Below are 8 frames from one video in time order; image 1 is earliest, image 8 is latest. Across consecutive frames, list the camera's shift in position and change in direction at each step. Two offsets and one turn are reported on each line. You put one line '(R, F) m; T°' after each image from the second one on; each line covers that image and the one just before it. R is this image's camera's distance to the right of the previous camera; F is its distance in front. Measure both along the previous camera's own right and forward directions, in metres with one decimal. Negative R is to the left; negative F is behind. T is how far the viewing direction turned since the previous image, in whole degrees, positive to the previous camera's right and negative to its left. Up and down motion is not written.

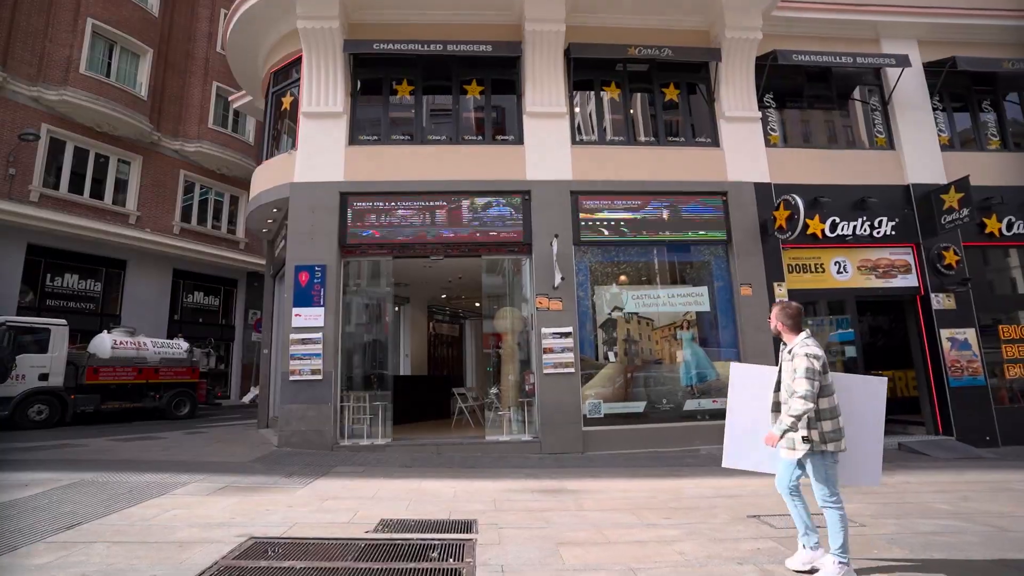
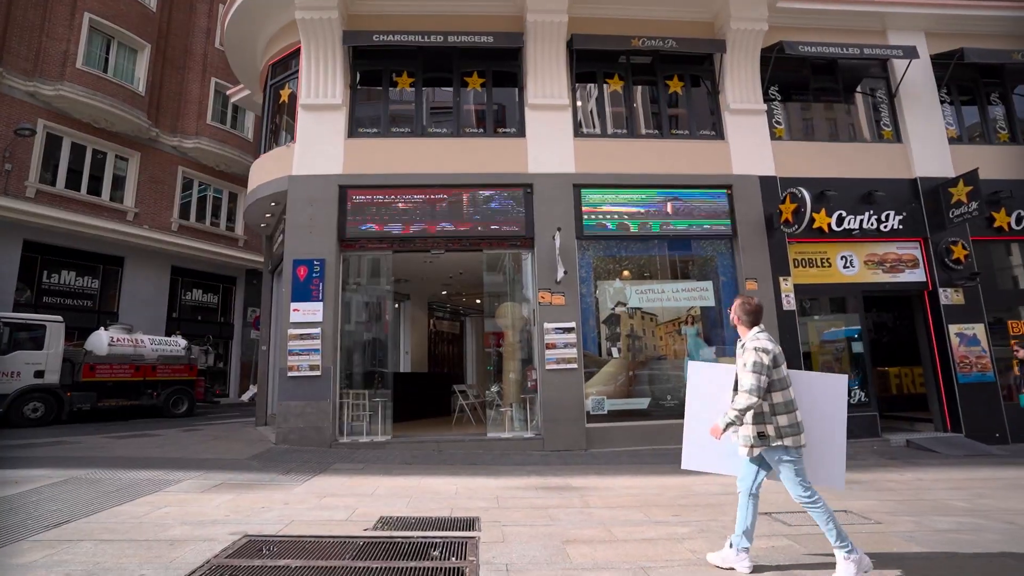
(0.0, +0.2) m; 0°
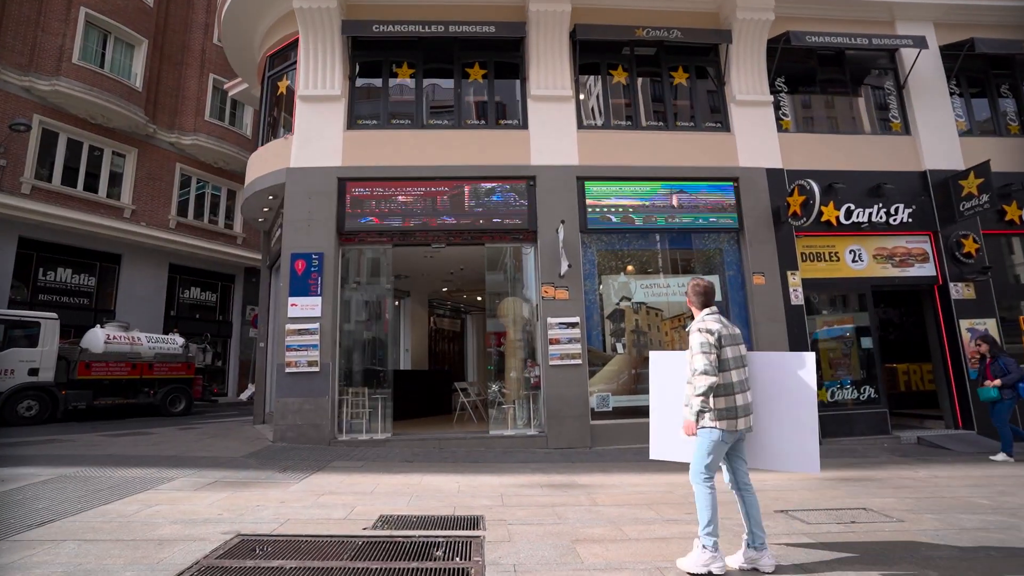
(0.0, +0.2) m; 0°
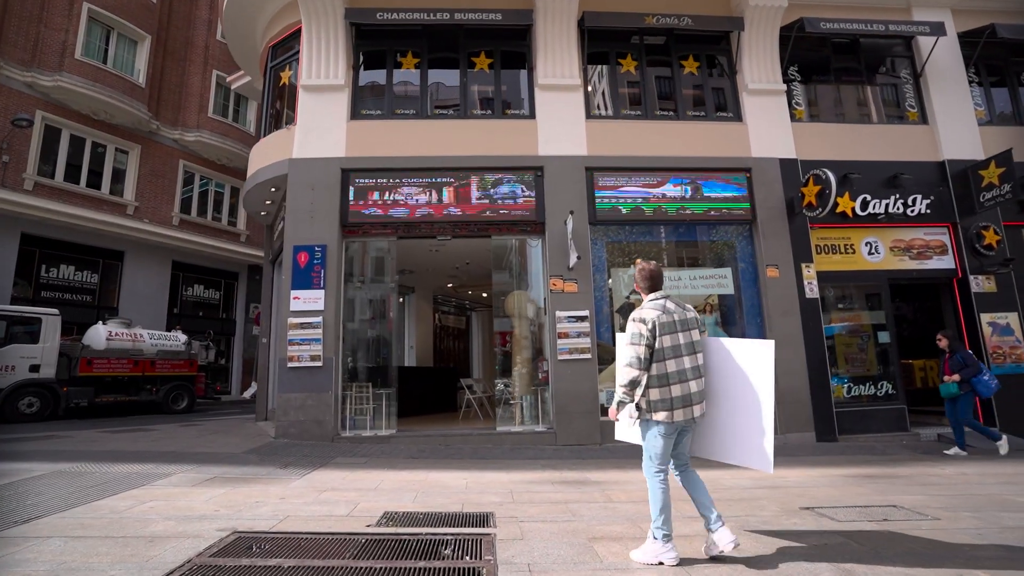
(-0.1, +0.2) m; 0°
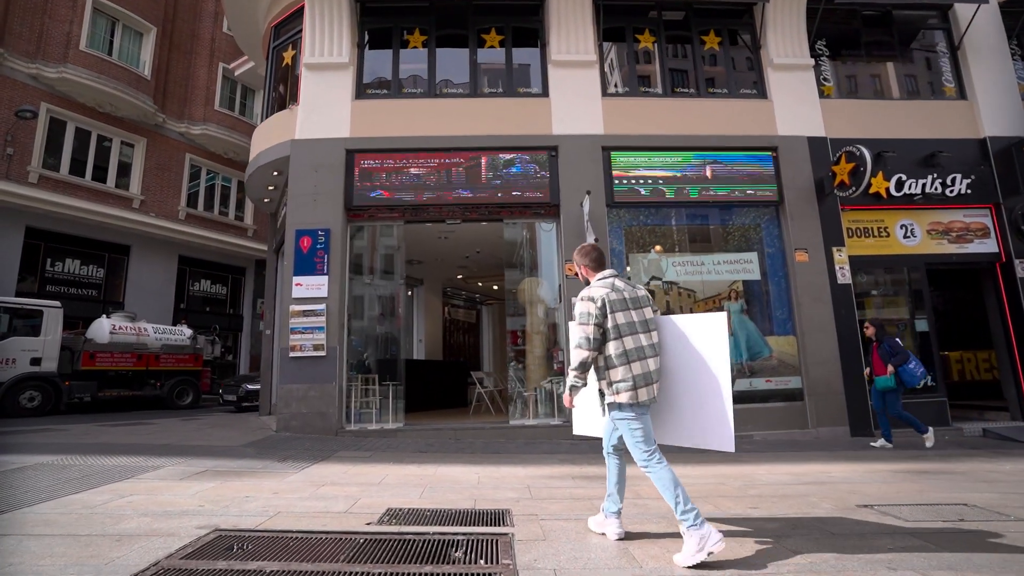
(-0.1, +0.5) m; -1°
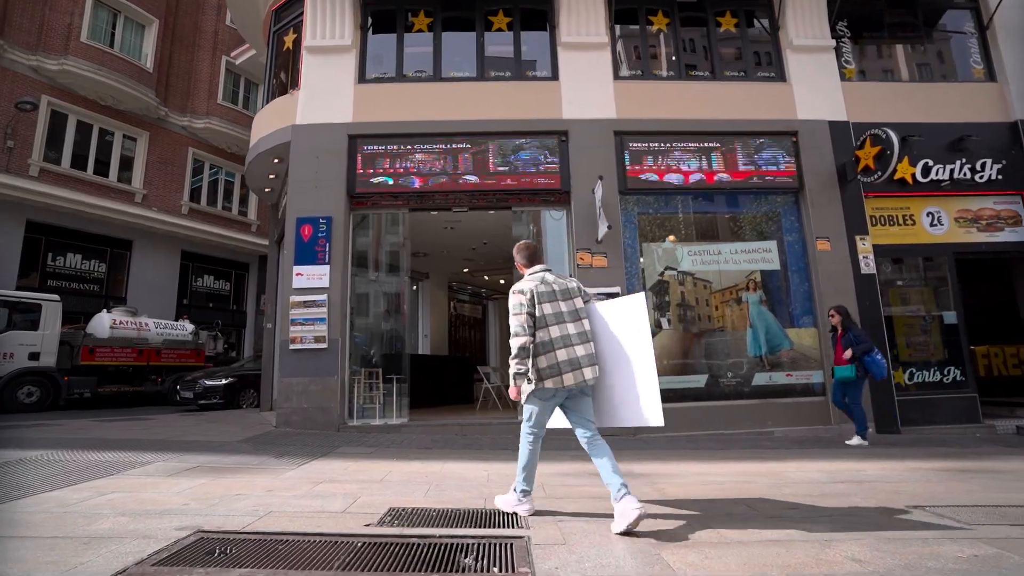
(-0.1, +0.3) m; -1°
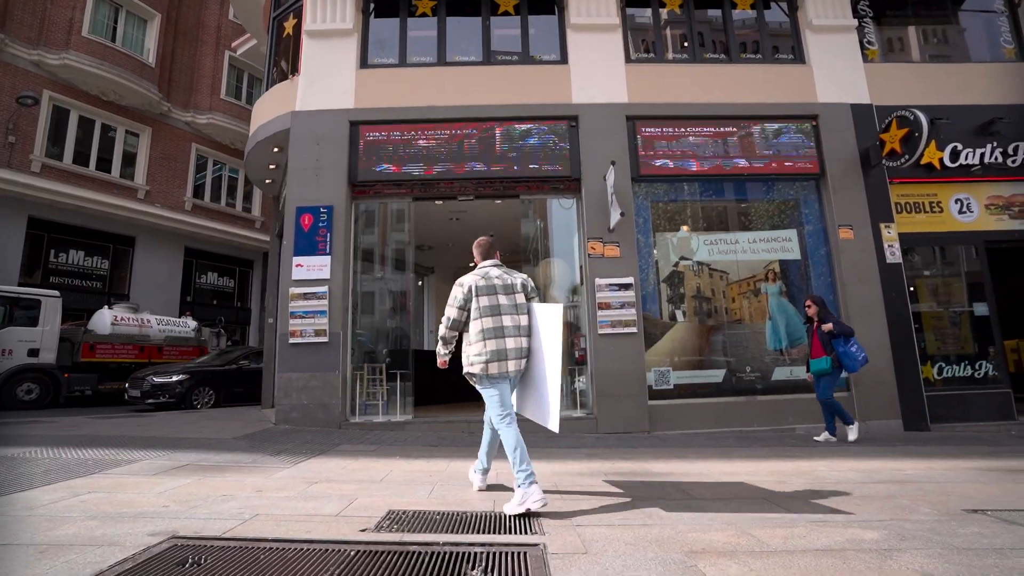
(0.0, +0.3) m; -1°
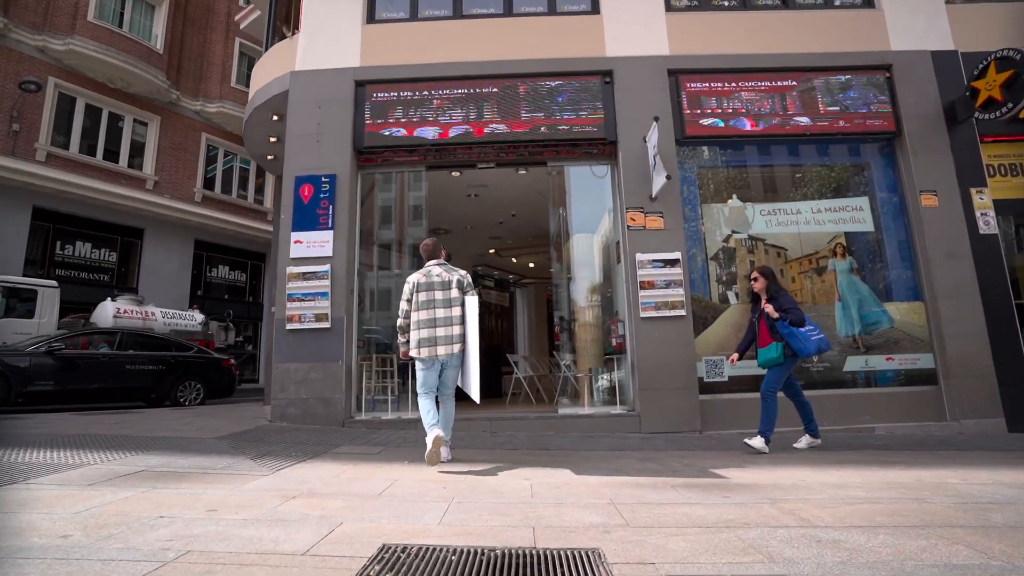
(-0.1, +1.0) m; -2°
